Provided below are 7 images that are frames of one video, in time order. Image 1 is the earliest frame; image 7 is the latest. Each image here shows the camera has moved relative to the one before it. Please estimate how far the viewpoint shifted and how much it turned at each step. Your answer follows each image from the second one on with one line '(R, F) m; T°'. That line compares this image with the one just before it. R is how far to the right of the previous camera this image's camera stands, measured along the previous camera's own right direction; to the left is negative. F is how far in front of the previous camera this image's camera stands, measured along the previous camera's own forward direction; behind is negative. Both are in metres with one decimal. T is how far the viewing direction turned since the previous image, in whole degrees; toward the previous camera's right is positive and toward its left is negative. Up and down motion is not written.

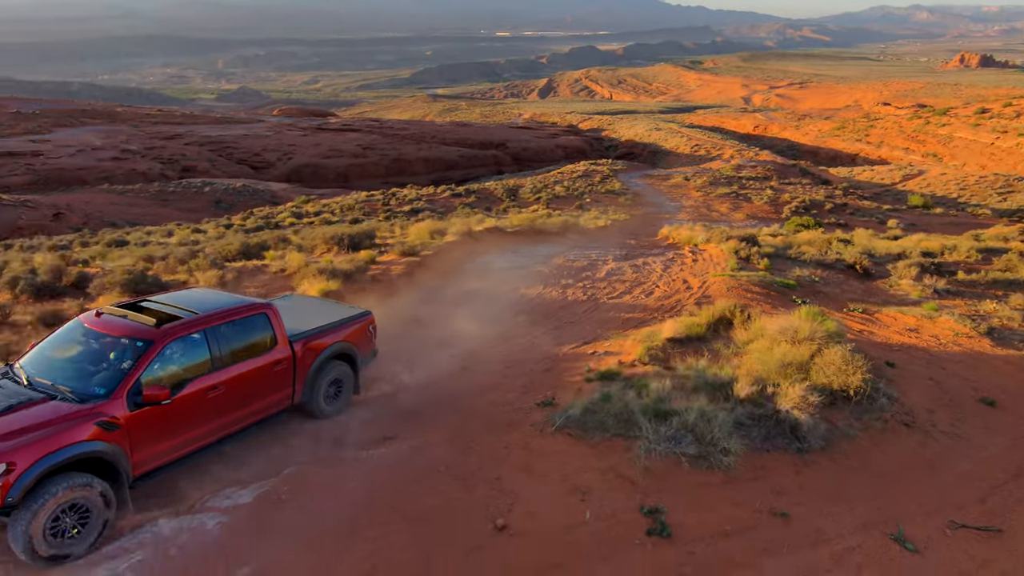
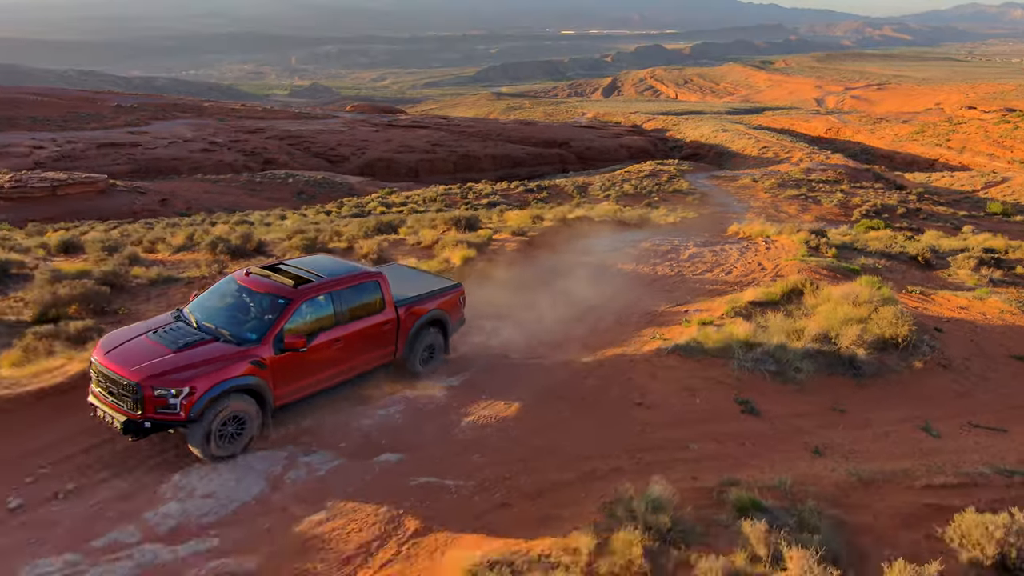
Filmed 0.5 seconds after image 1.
(-0.8, -2.0) m; -5°
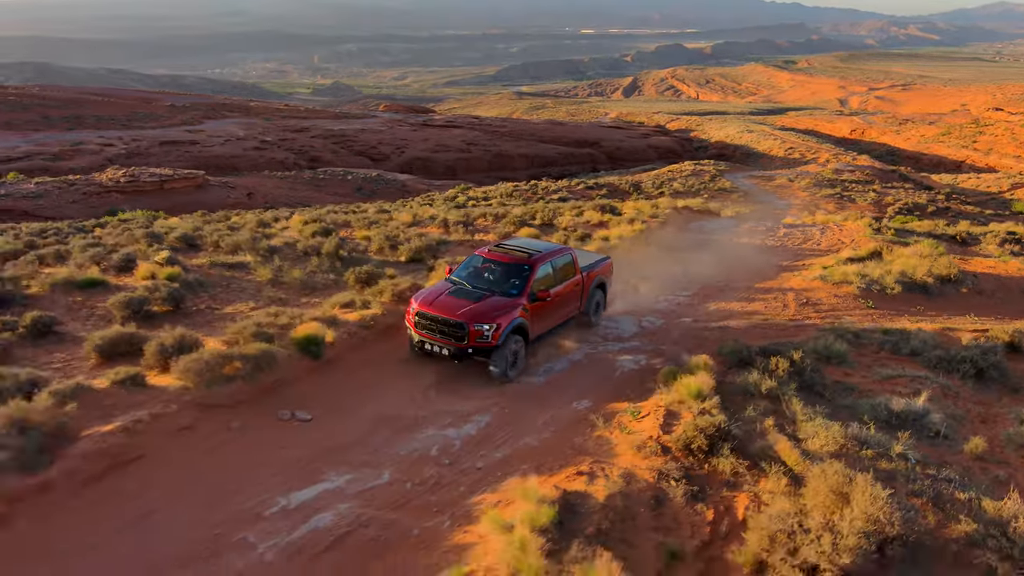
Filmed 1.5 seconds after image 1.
(-3.5, -4.8) m; -1°
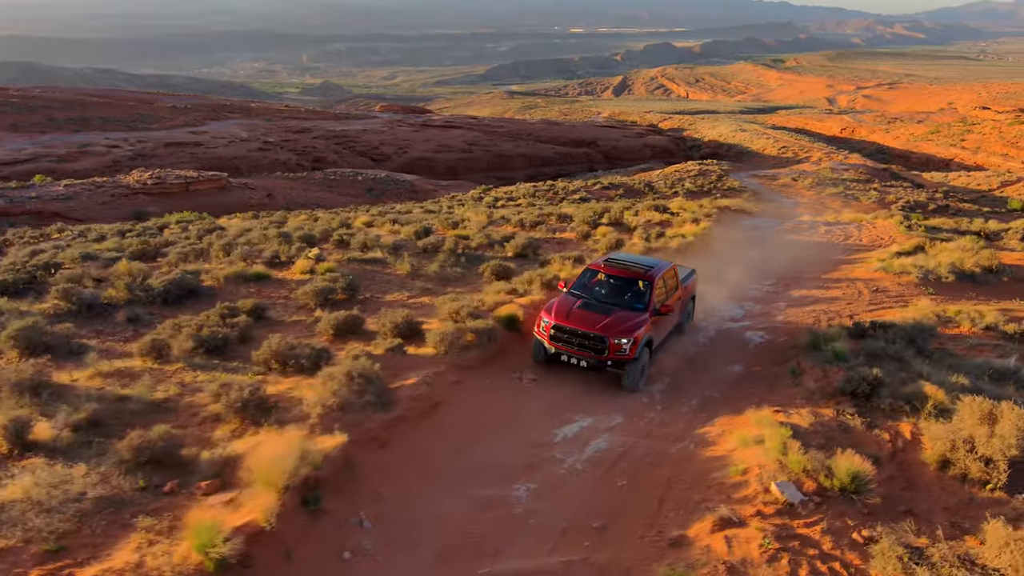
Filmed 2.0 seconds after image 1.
(-2.4, -1.6) m; +1°
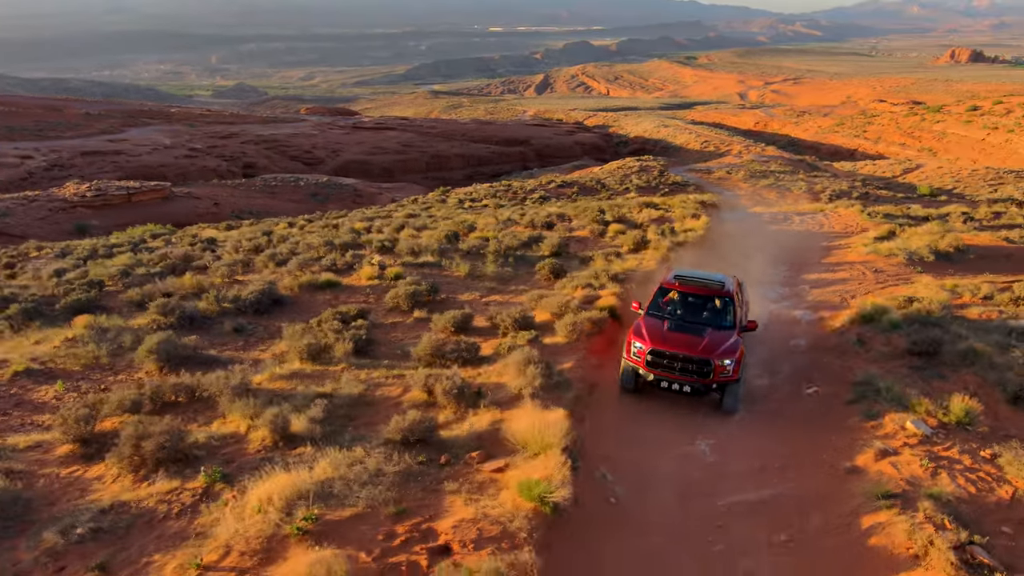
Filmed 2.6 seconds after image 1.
(-2.6, -1.0) m; +6°
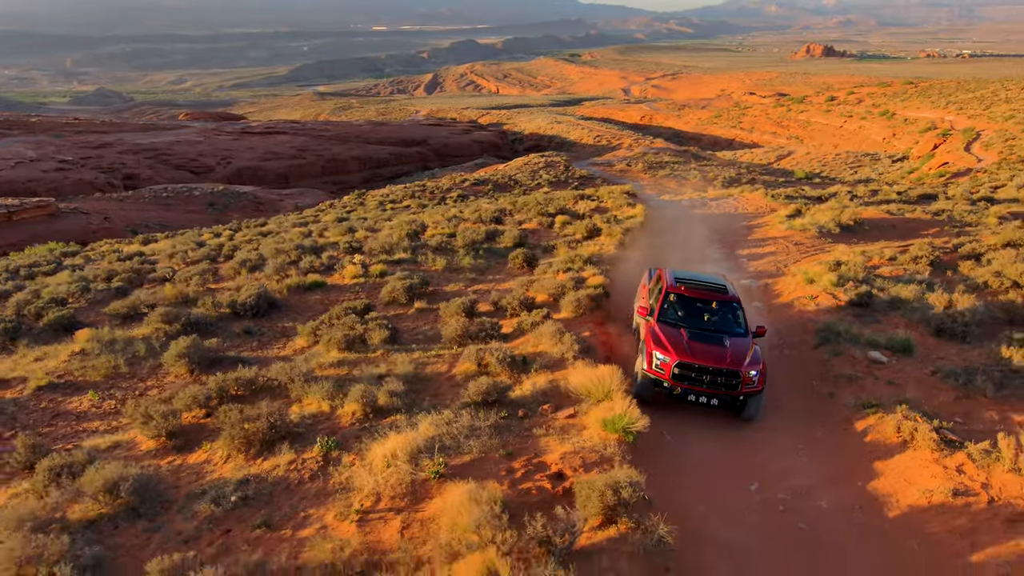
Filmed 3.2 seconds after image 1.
(-1.7, -0.9) m; +9°
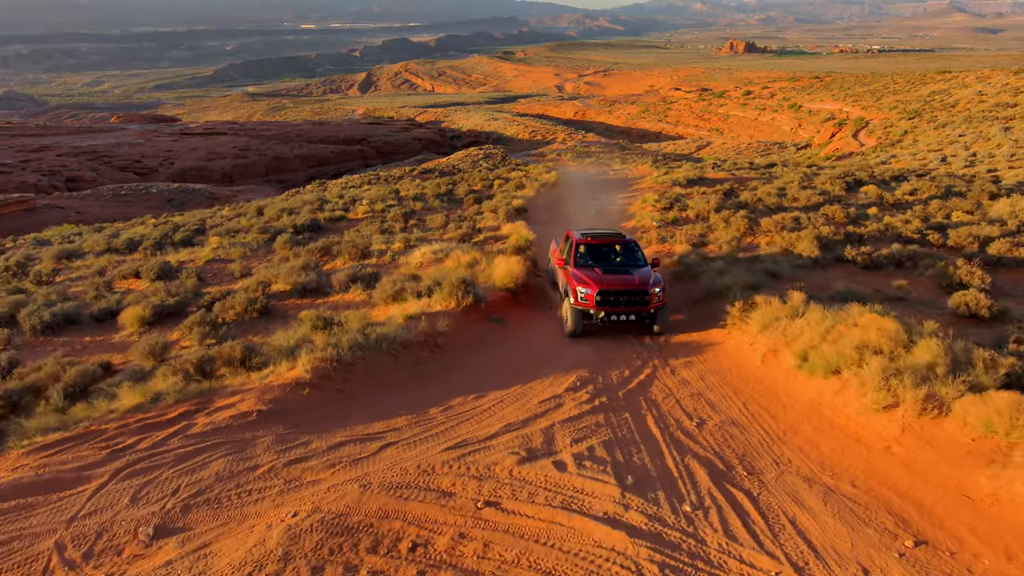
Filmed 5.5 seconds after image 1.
(-0.5, -7.9) m; +5°
